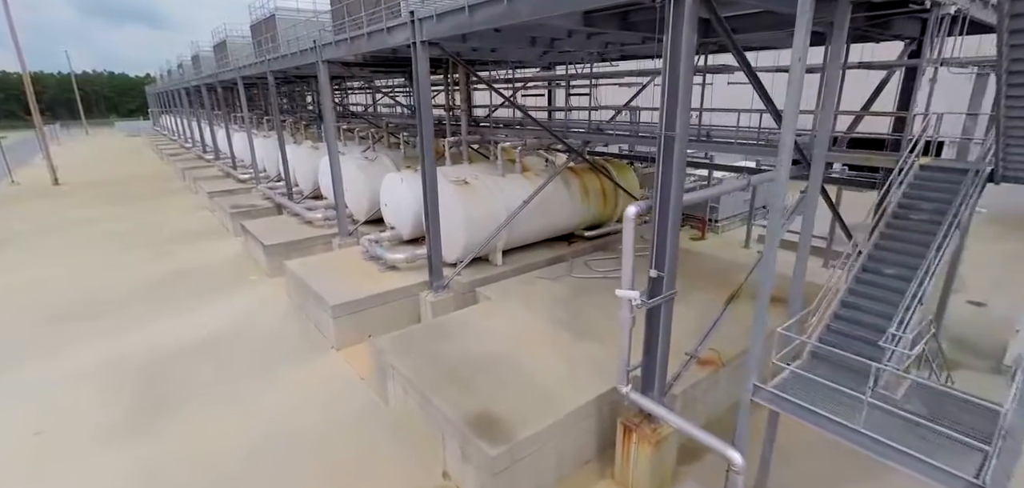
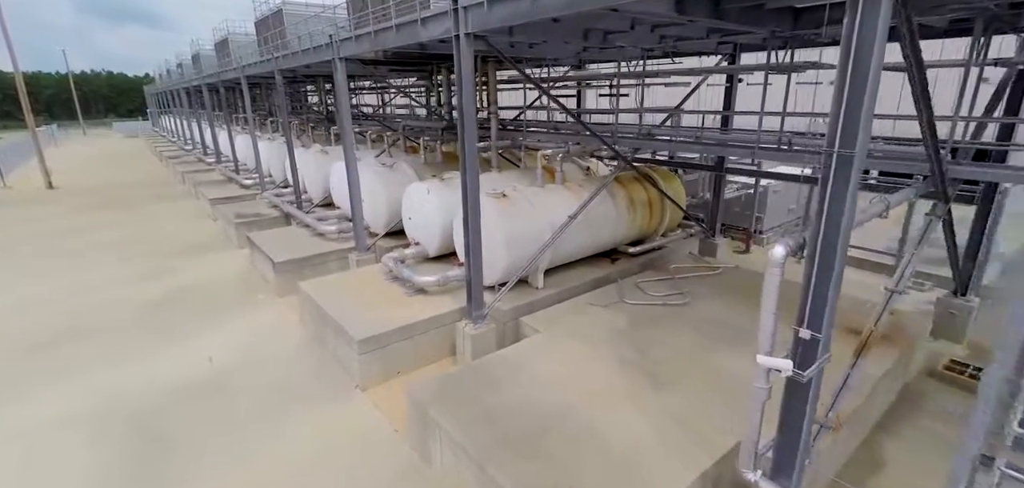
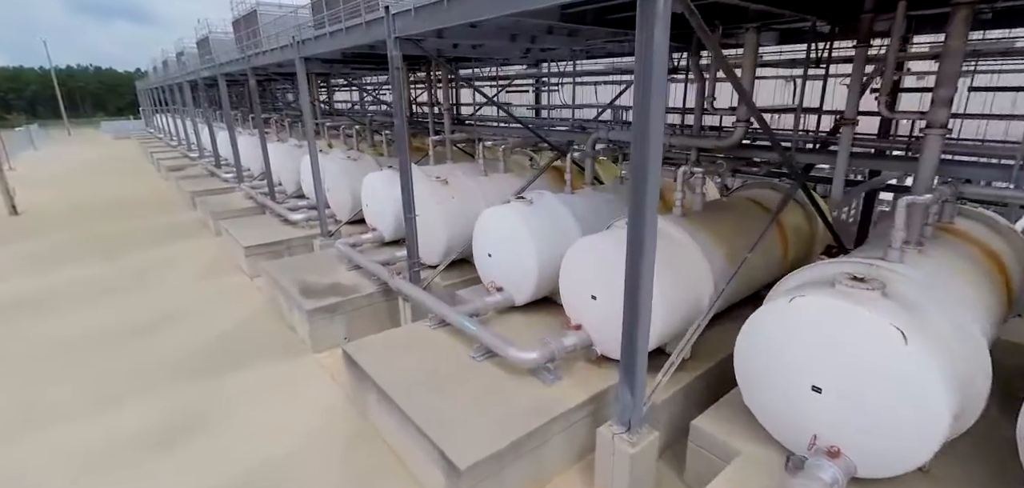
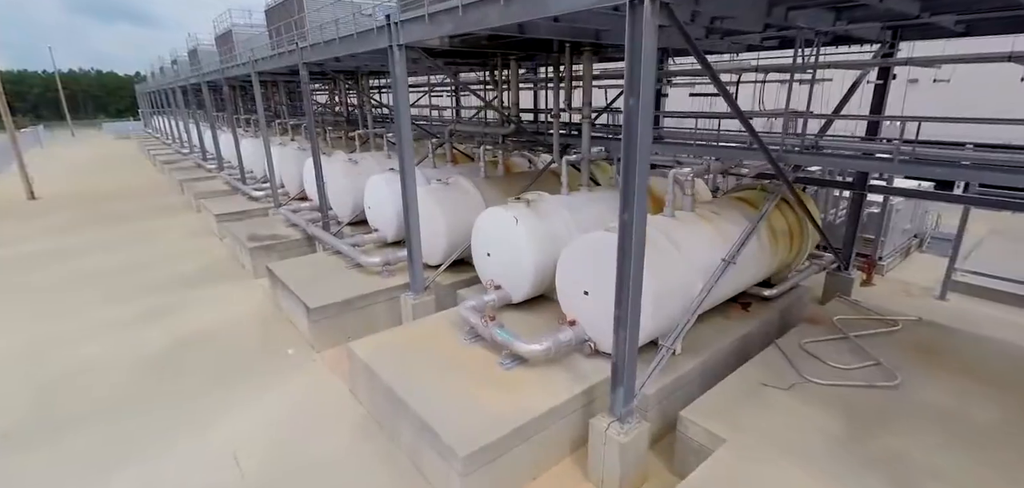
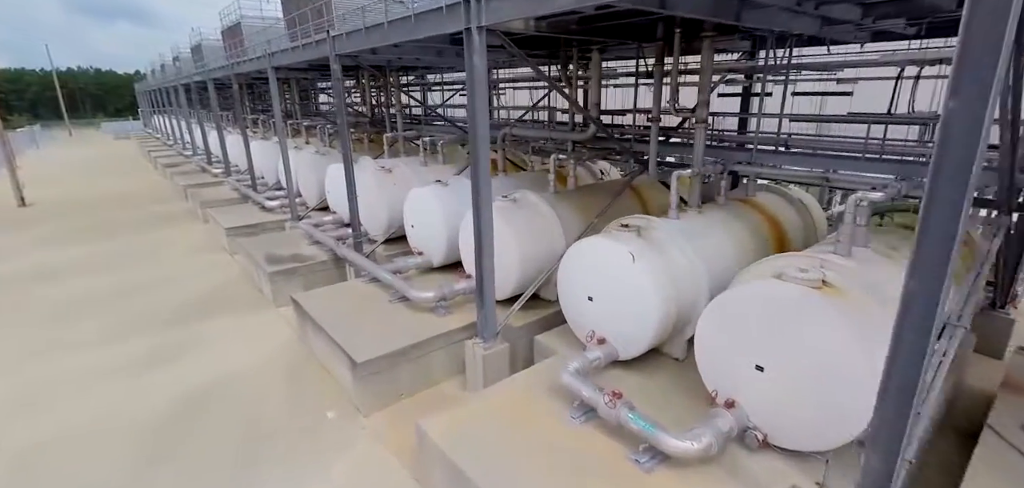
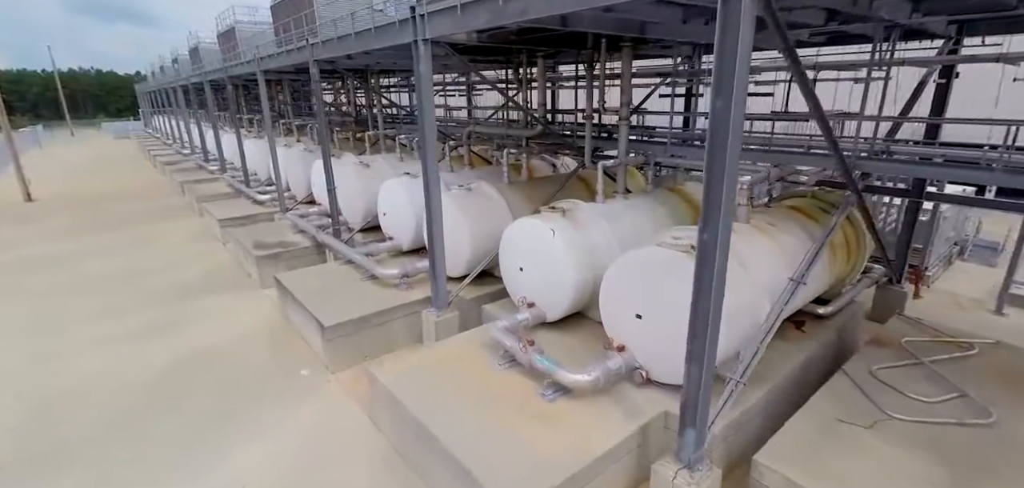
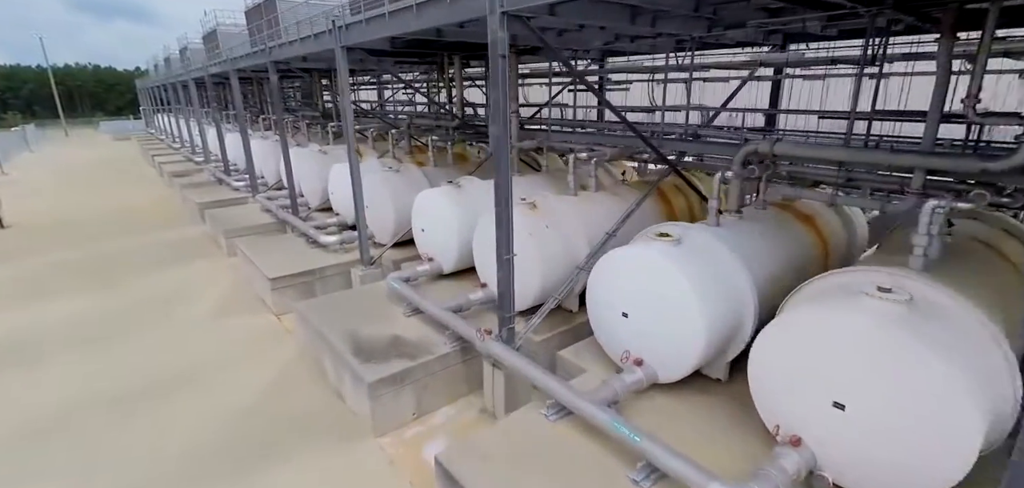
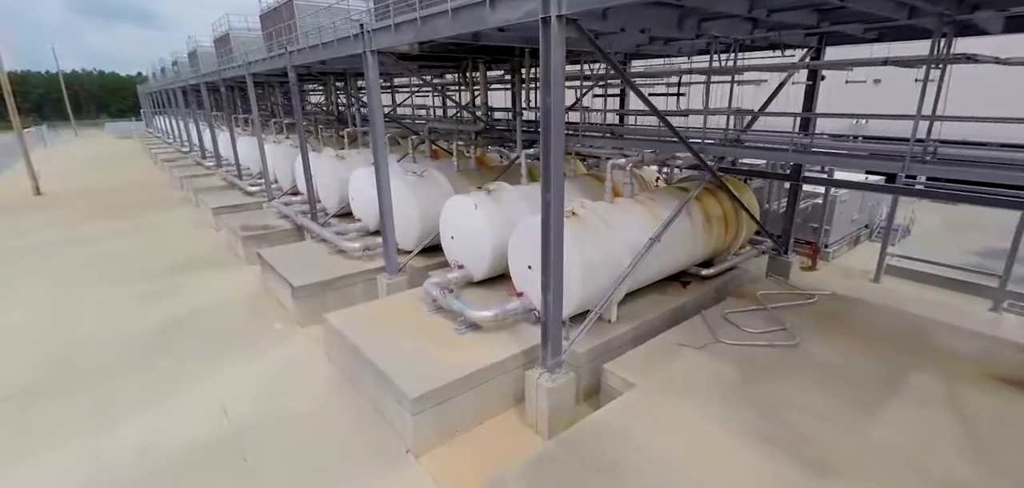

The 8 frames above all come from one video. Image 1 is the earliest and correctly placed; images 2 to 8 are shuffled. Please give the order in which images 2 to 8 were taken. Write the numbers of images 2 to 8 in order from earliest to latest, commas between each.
2, 8, 4, 6, 5, 3, 7
